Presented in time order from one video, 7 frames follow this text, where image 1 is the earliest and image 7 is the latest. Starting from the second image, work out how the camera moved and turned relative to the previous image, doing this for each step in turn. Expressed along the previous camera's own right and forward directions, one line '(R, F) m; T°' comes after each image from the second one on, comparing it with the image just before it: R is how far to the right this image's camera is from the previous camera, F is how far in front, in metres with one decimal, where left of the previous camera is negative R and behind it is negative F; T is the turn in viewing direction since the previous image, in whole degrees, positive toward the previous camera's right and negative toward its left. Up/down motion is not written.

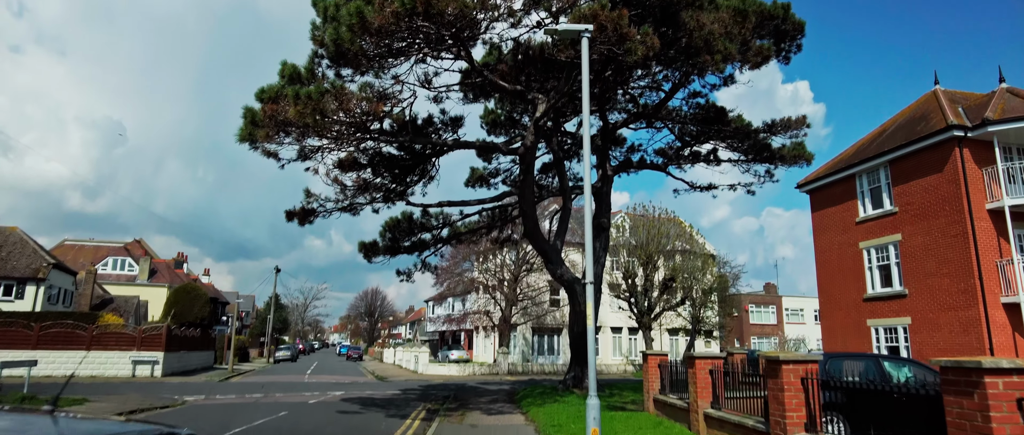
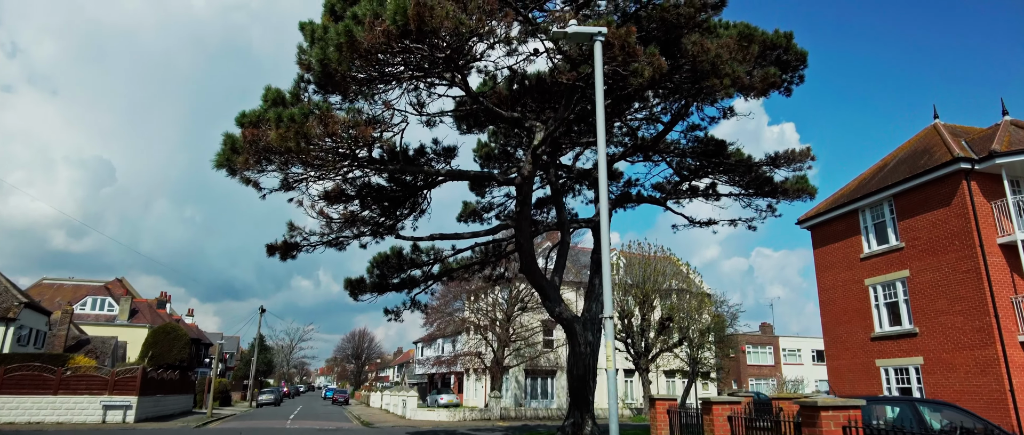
(-0.1, +0.5) m; +1°
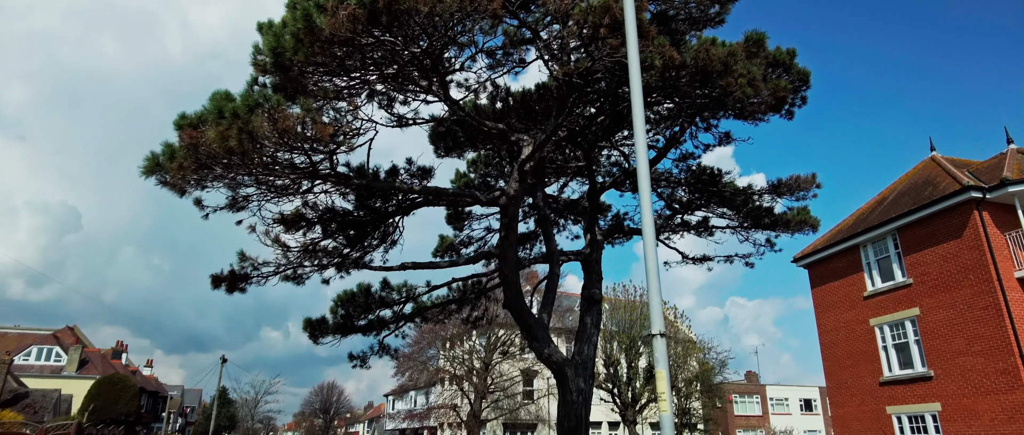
(-0.1, +1.1) m; +2°
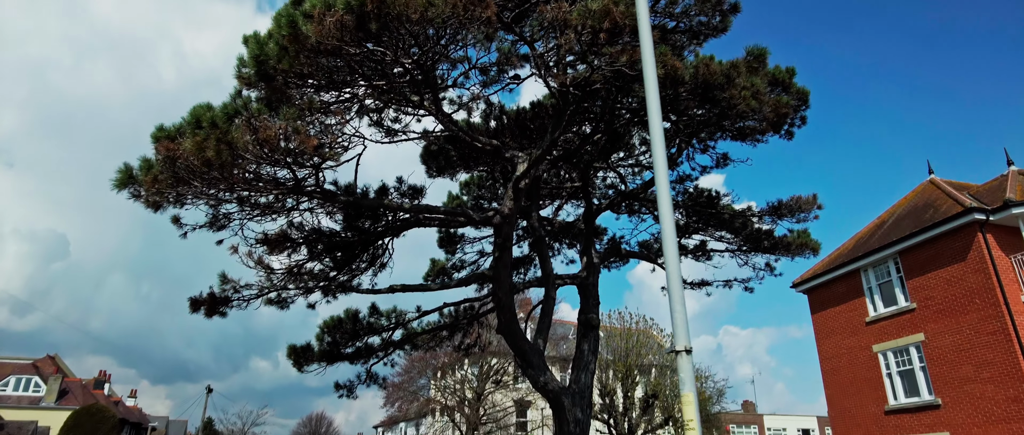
(0.0, +0.3) m; +1°
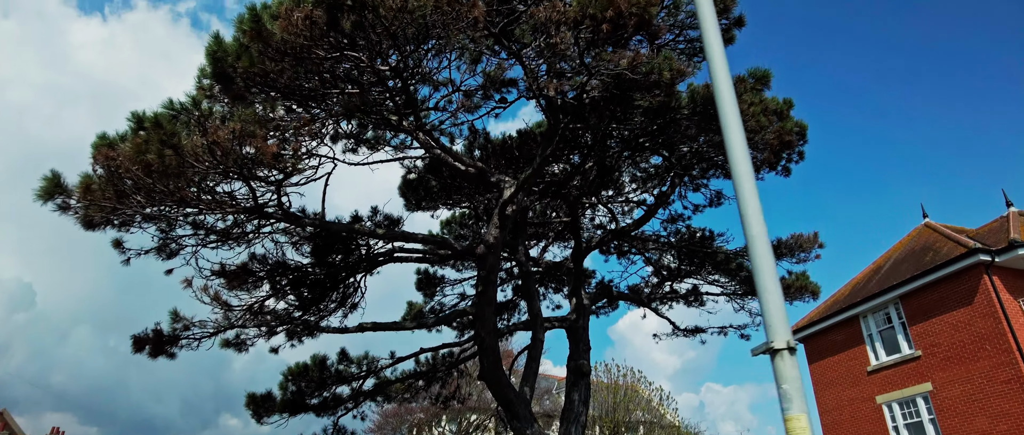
(-0.1, +0.7) m; +2°
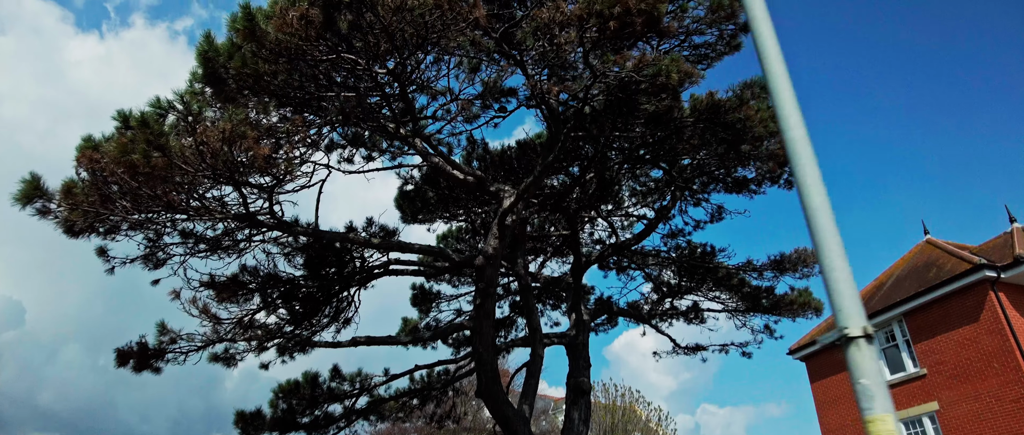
(0.0, +0.2) m; 0°
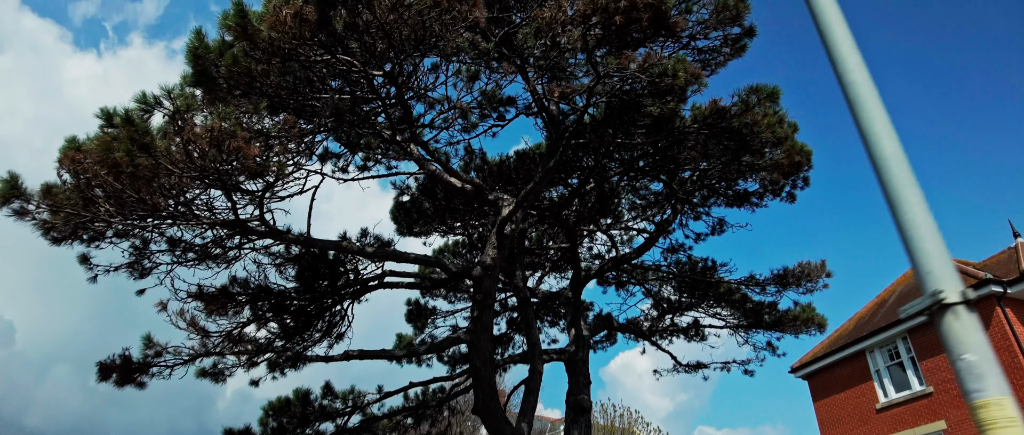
(0.0, +0.2) m; 0°
